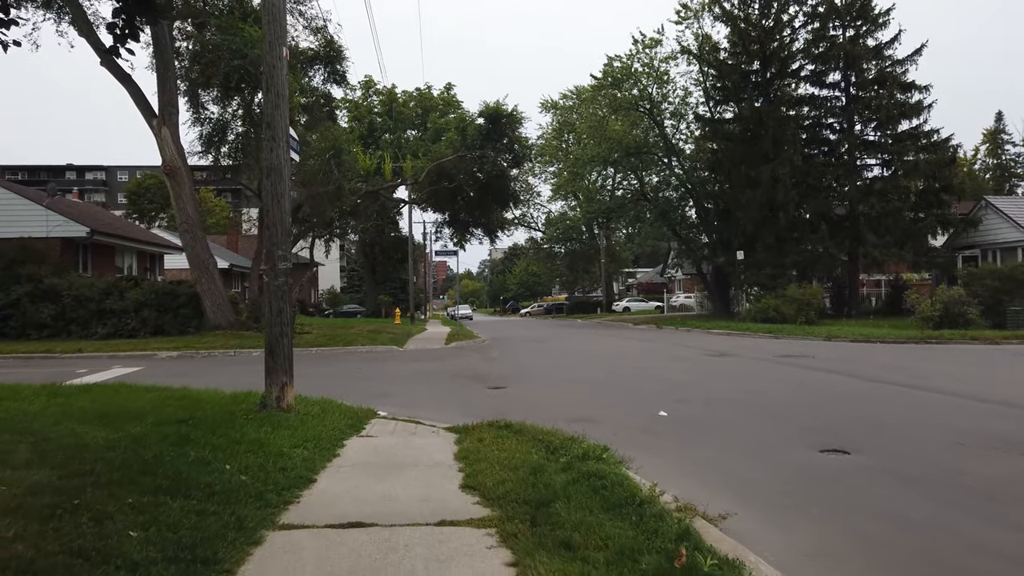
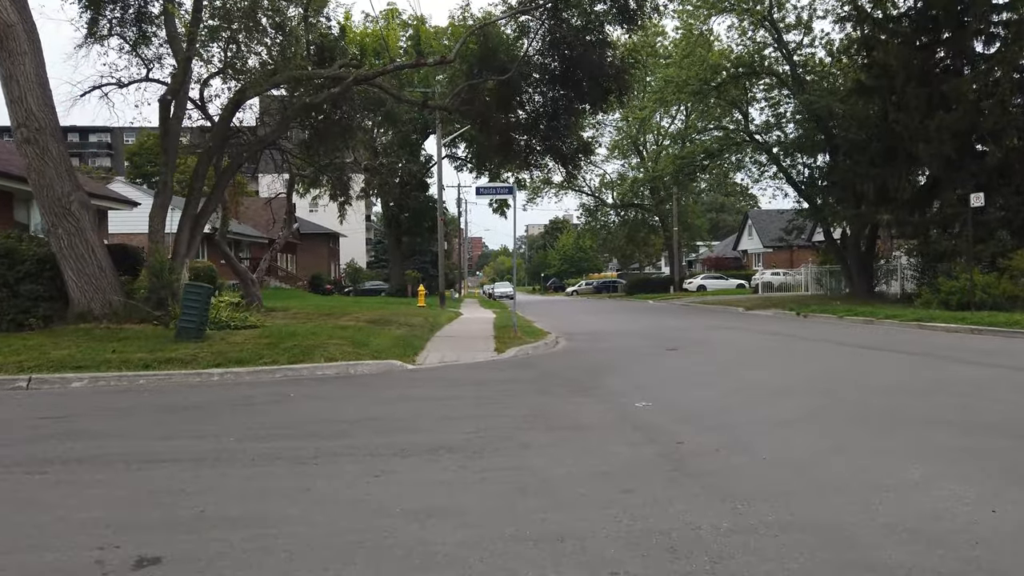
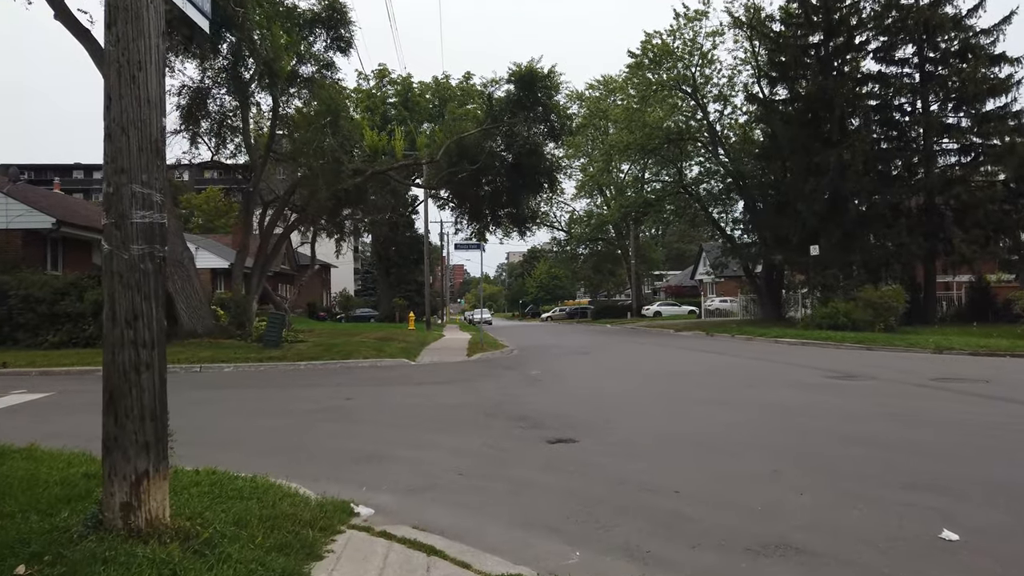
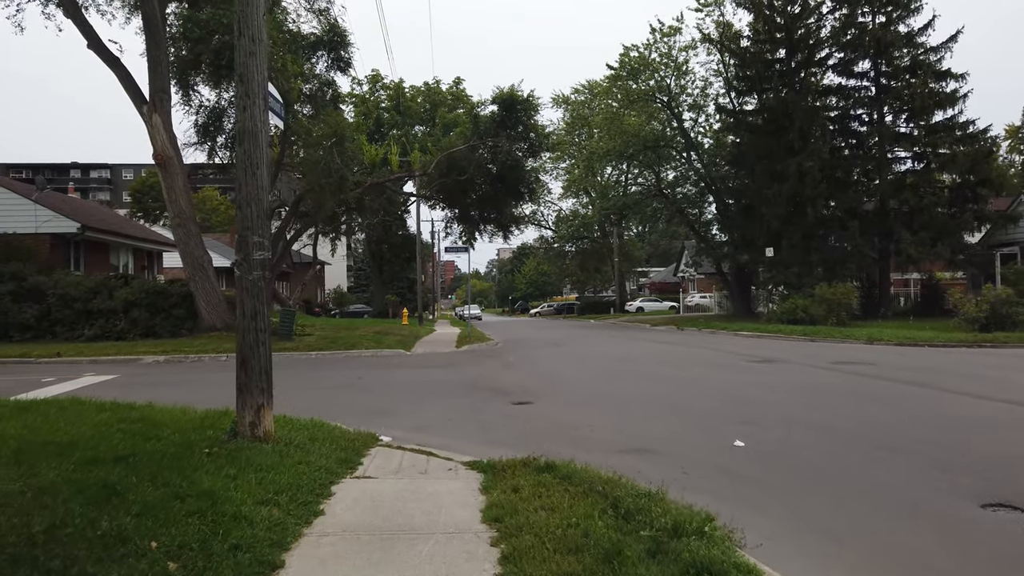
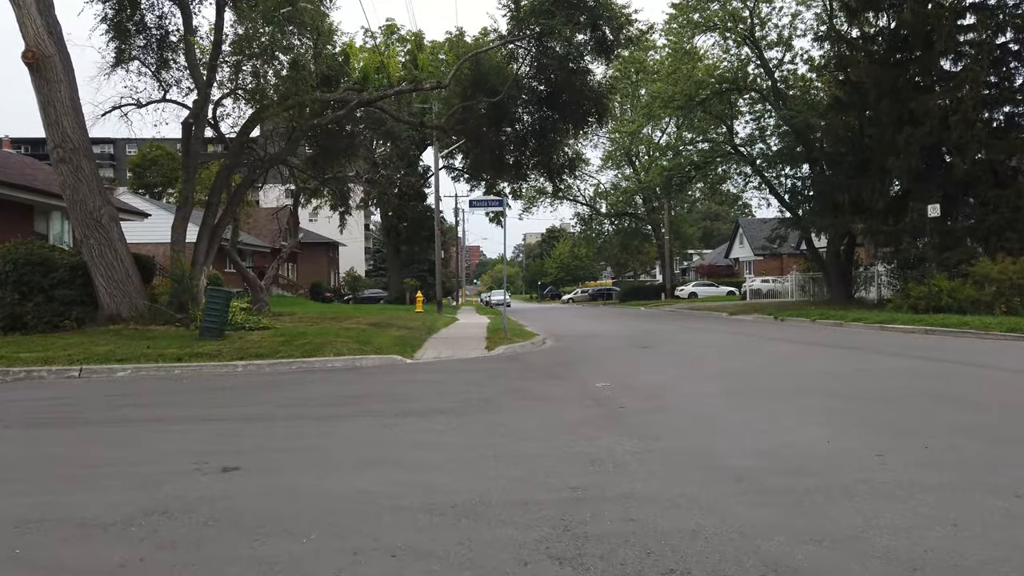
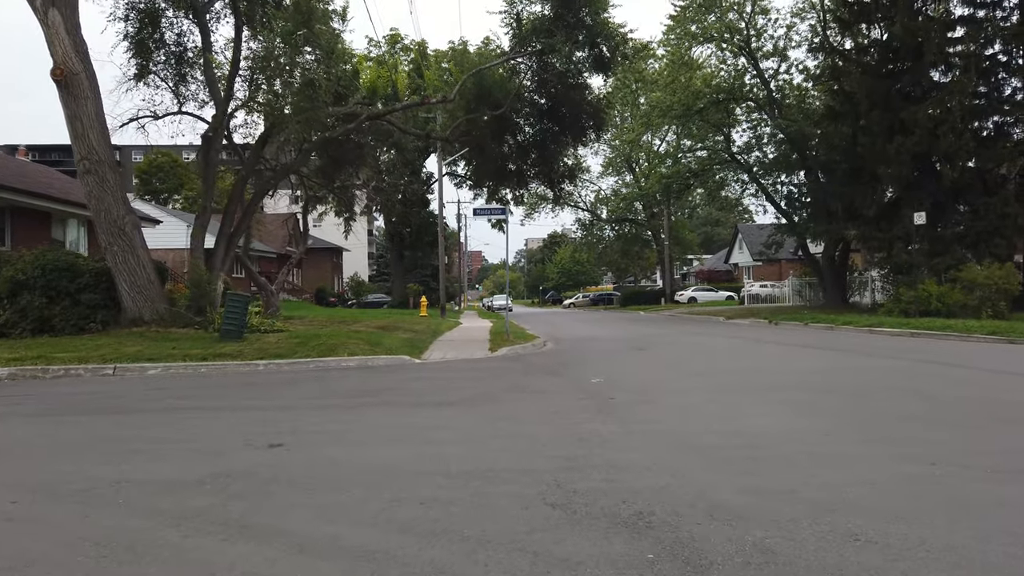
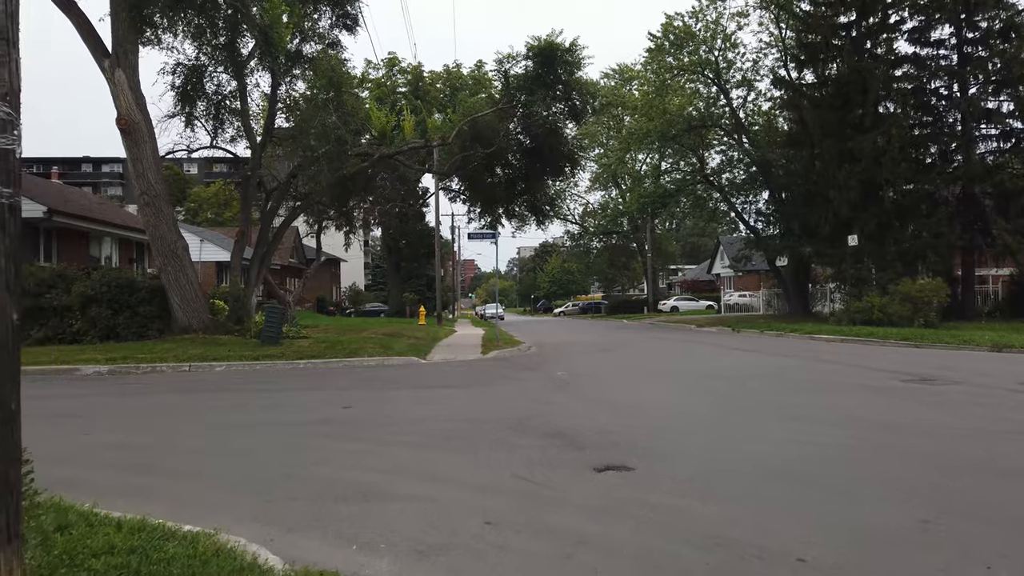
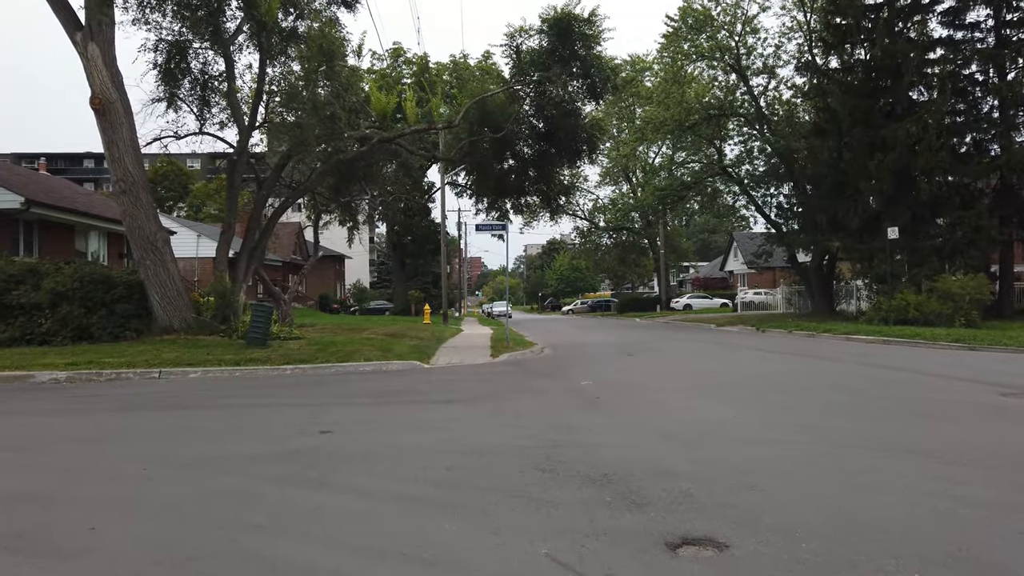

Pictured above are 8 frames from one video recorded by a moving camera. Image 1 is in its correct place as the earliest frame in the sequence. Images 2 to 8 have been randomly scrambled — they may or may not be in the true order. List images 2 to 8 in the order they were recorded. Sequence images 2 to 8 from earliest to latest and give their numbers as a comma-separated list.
4, 3, 7, 8, 6, 5, 2
